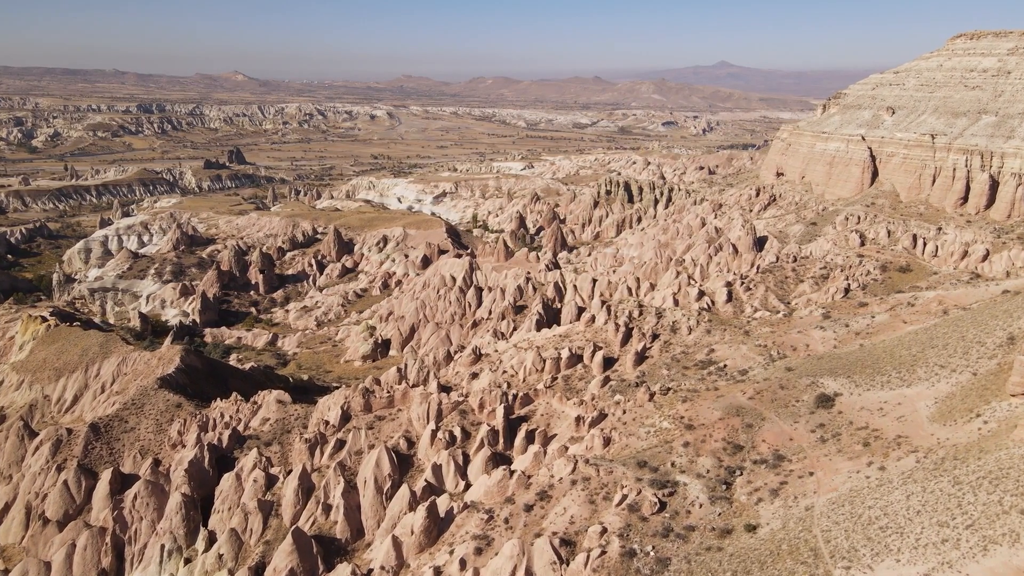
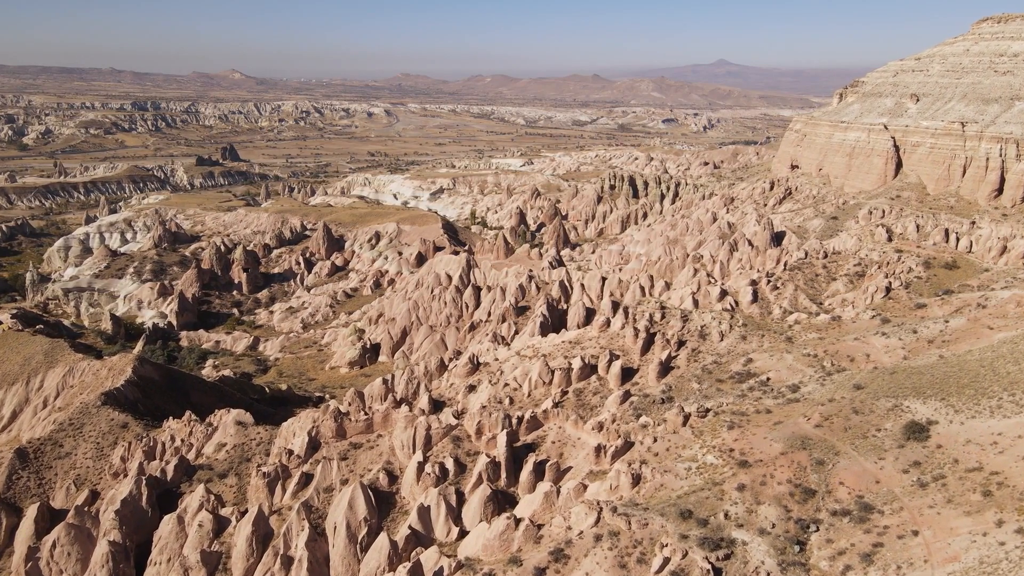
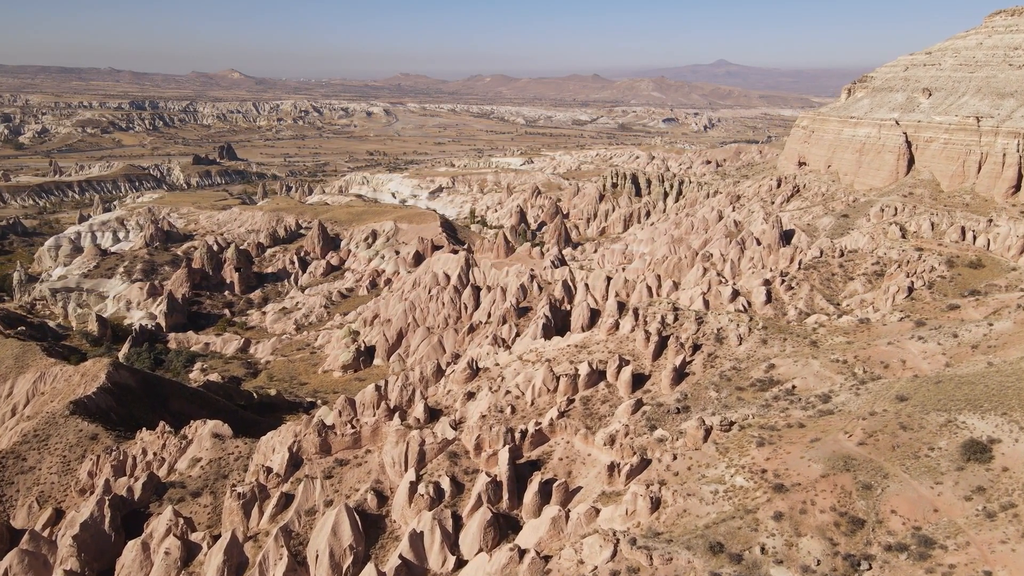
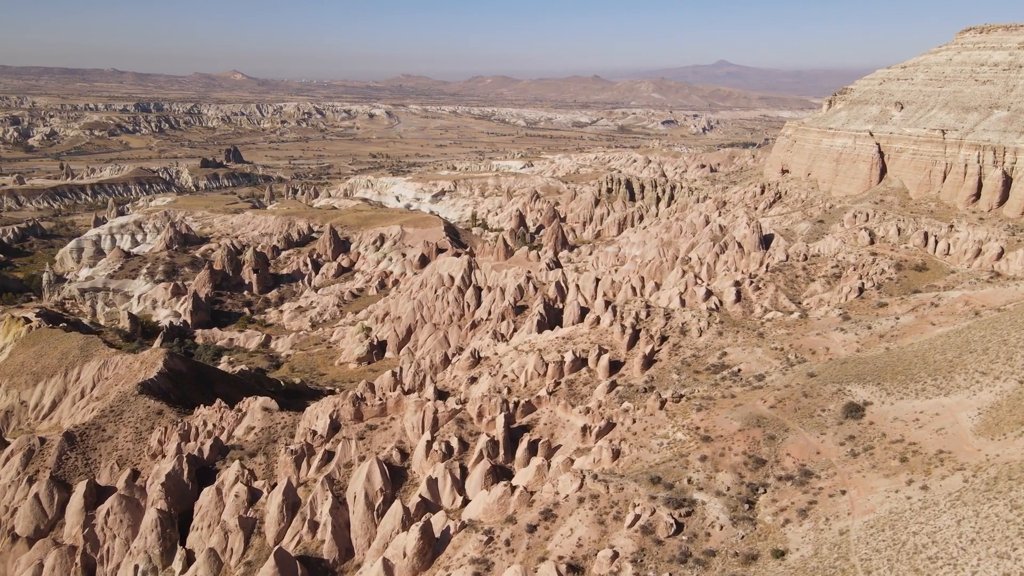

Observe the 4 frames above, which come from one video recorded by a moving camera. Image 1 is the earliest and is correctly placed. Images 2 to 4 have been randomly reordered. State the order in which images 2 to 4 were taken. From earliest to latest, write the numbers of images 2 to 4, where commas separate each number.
4, 2, 3
